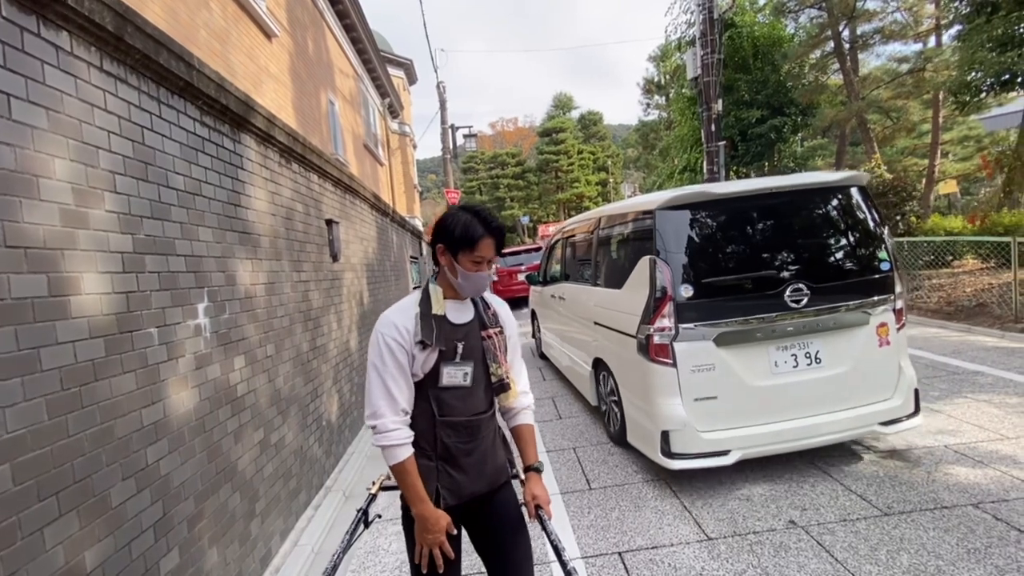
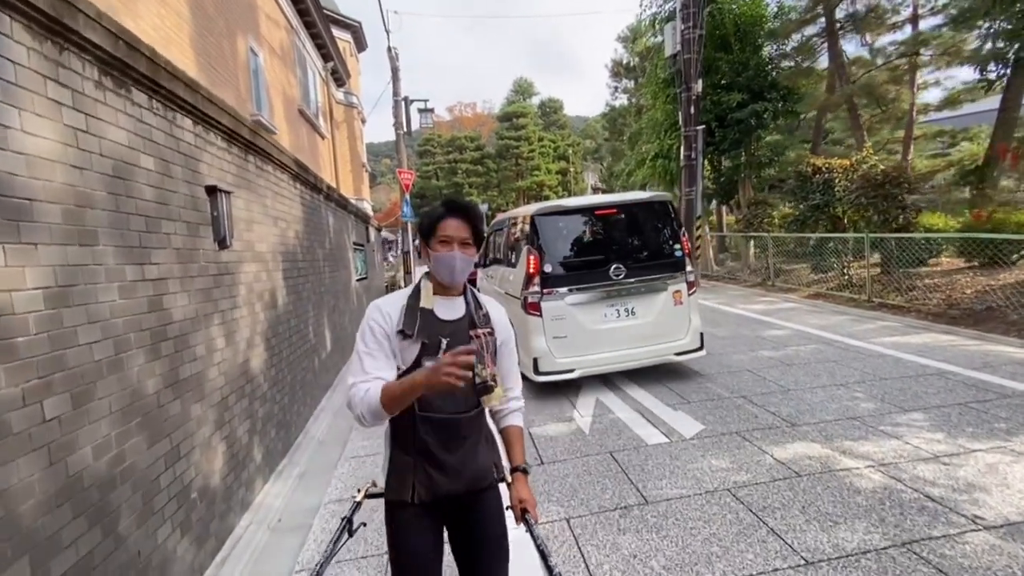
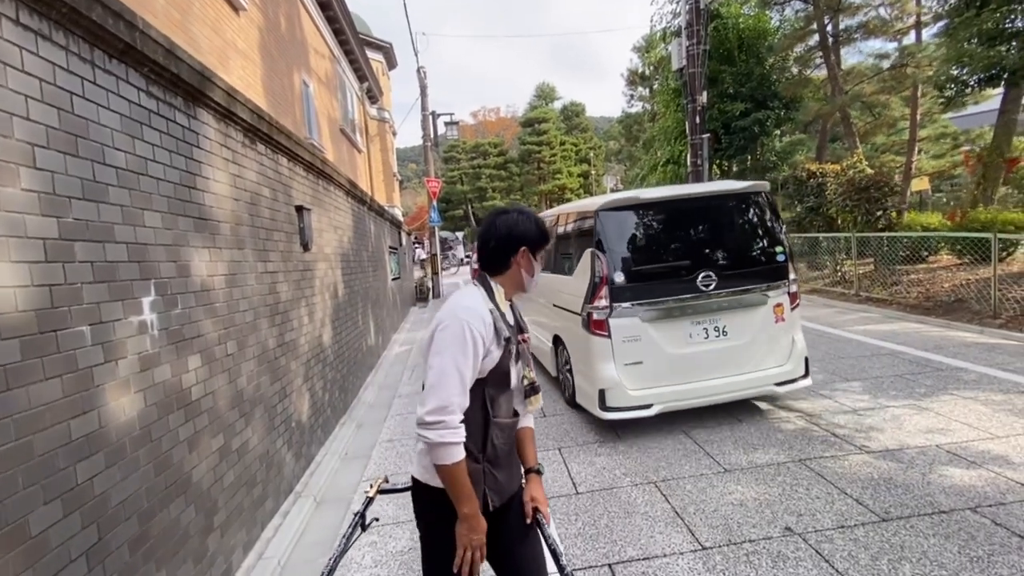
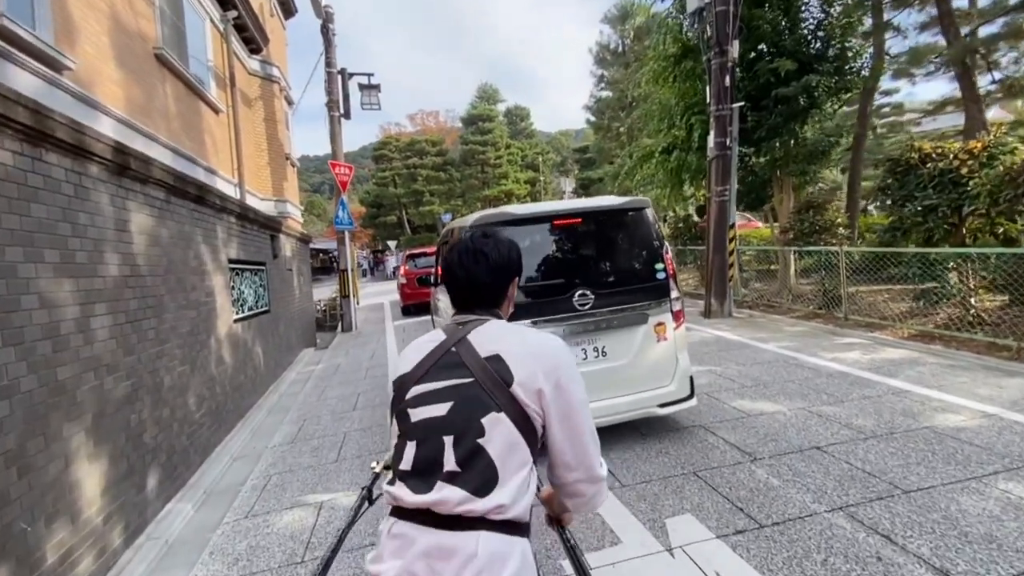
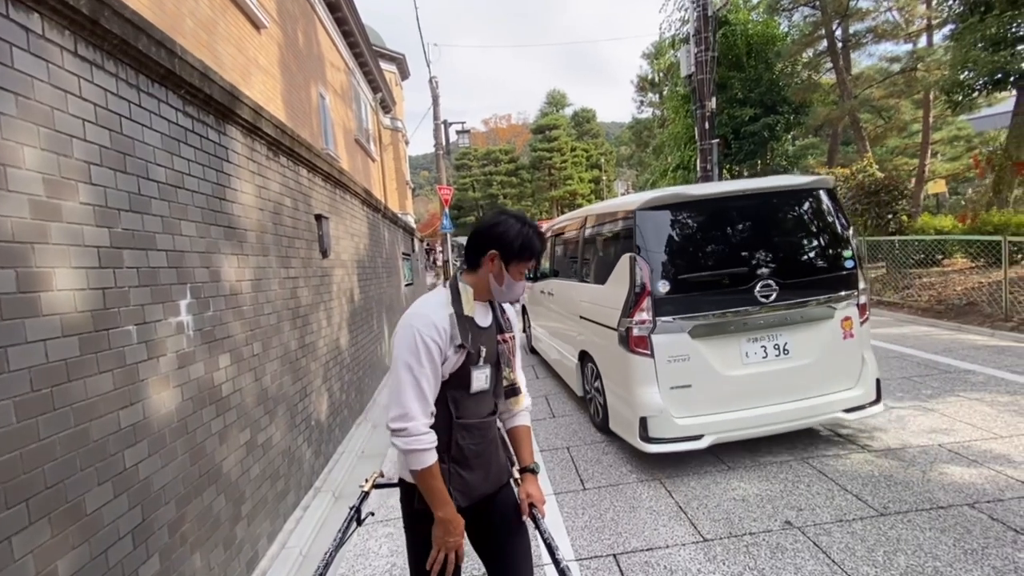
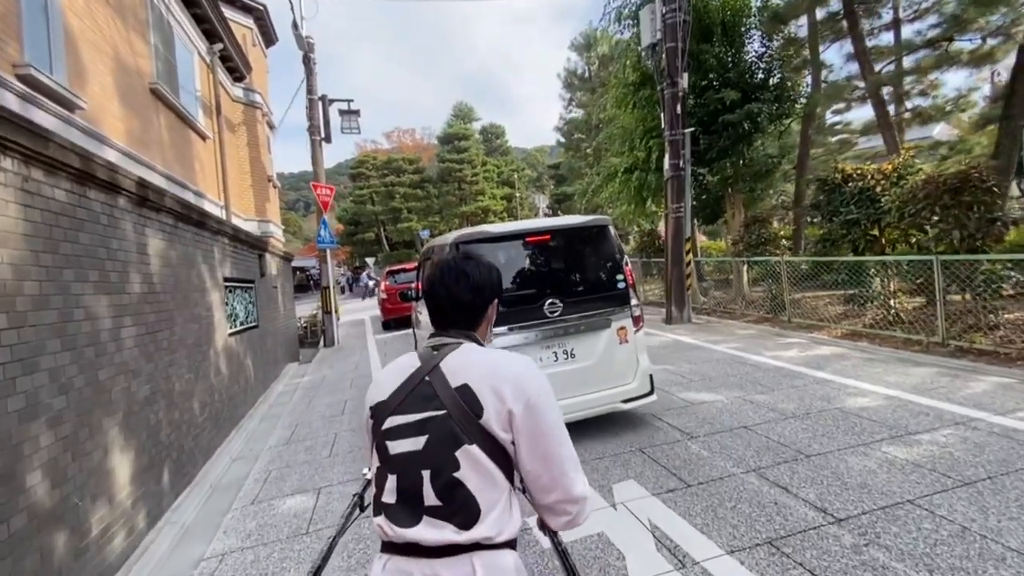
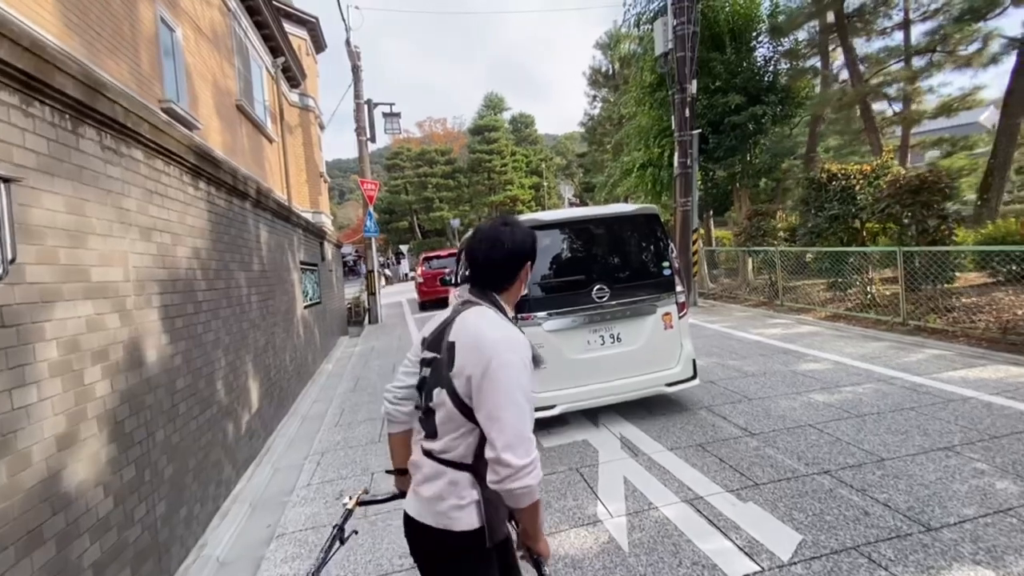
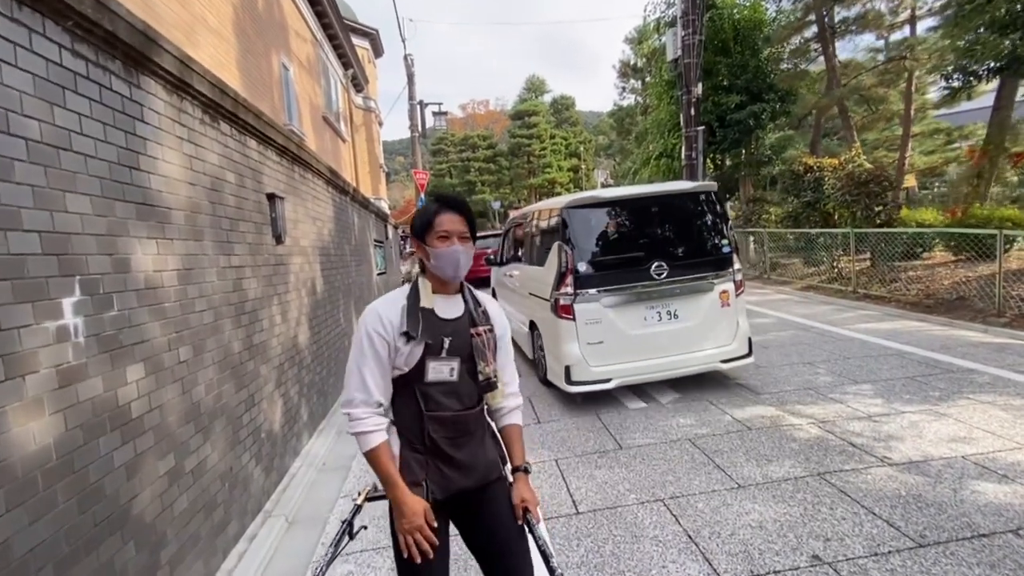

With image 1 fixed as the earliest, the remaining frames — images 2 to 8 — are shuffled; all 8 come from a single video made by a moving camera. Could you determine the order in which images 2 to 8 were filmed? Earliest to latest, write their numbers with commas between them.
5, 3, 8, 2, 7, 6, 4
